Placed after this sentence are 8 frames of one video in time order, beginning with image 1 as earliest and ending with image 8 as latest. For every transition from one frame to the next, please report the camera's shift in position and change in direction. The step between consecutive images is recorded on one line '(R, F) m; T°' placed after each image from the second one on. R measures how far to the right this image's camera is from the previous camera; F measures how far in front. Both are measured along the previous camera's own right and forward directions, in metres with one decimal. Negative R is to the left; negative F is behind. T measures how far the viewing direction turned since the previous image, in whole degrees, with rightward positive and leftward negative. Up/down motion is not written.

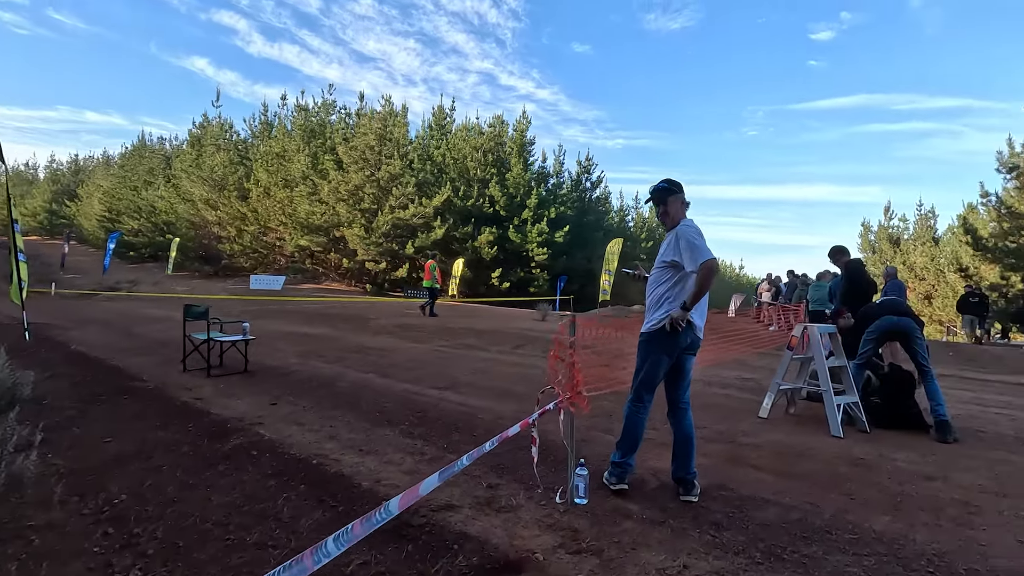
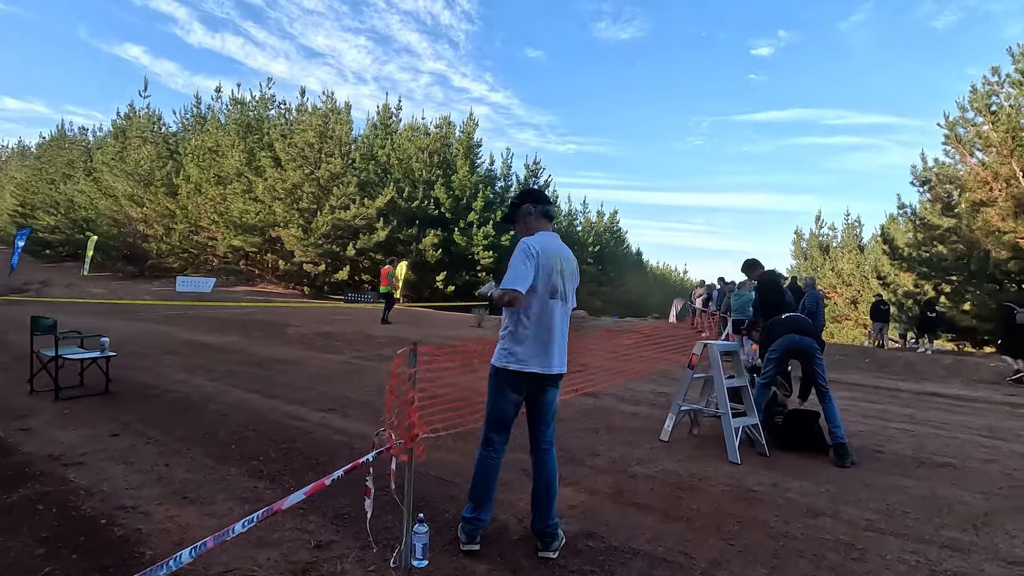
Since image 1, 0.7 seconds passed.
(+0.7, +0.5) m; +5°
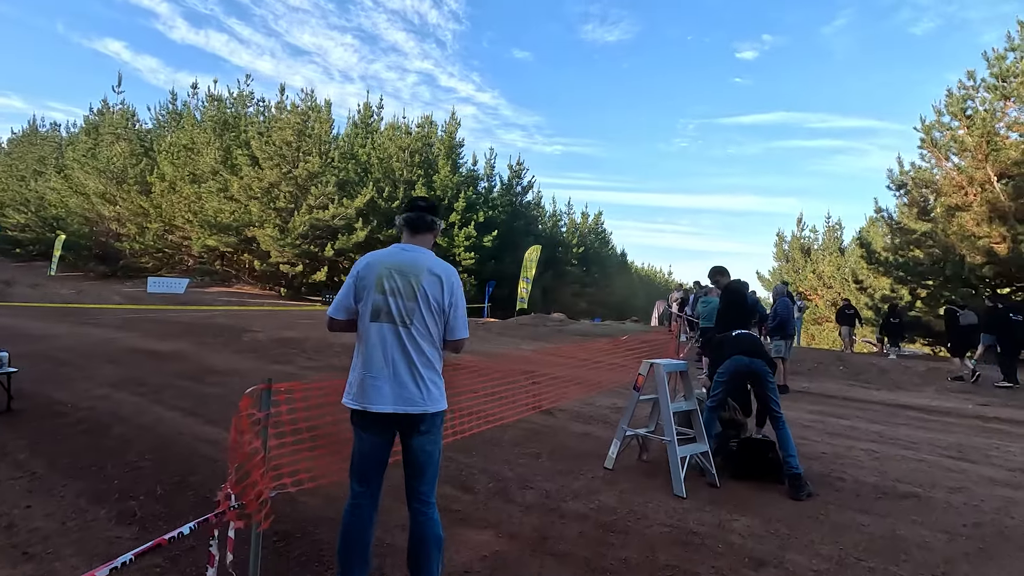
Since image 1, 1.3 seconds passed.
(+0.5, +0.5) m; +1°
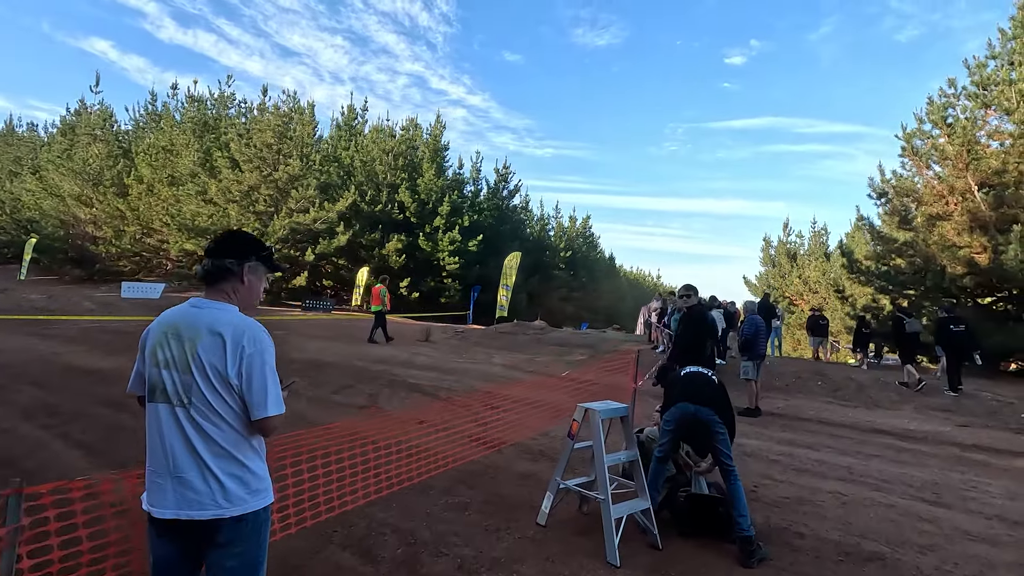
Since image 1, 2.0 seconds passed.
(+0.6, +0.6) m; +1°
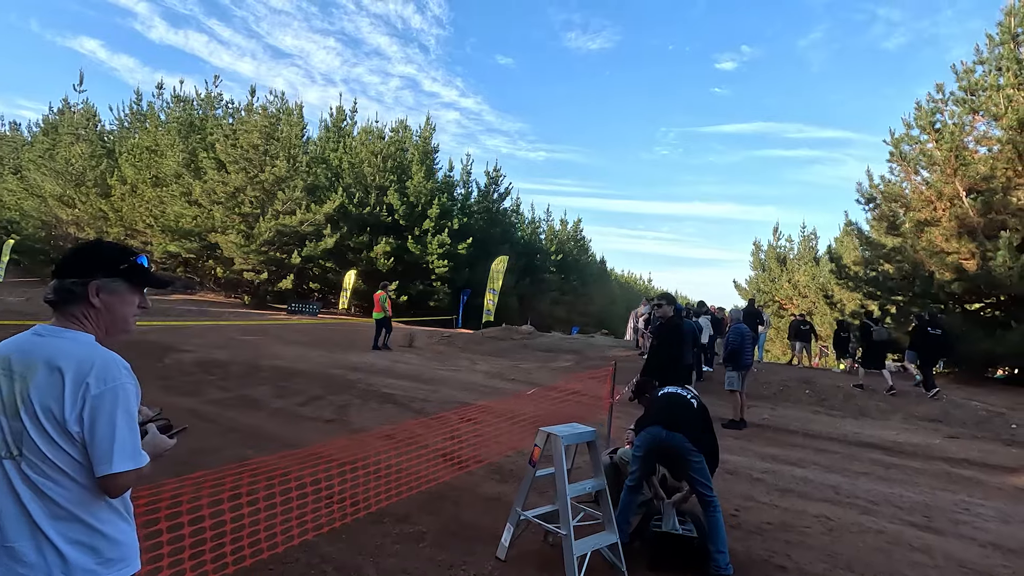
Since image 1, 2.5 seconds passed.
(+0.3, +0.4) m; +1°
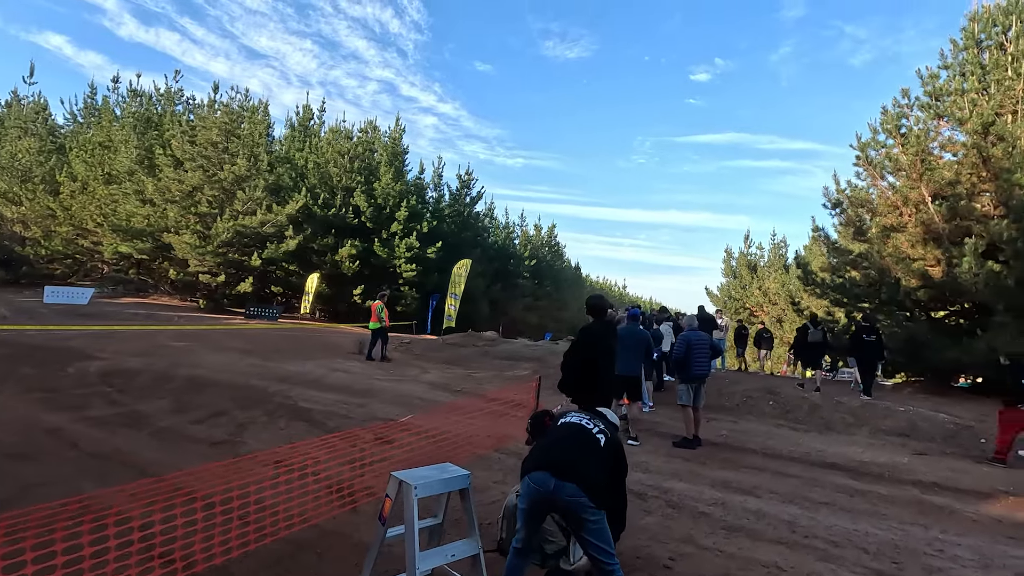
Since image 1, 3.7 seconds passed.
(+0.7, +1.0) m; +2°
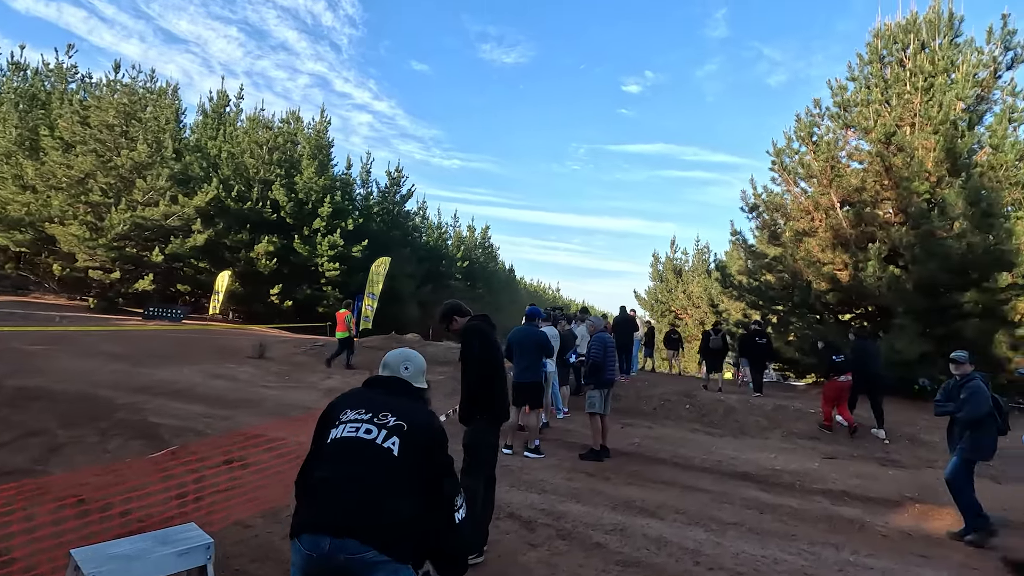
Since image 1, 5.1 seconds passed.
(+0.6, +0.9) m; +7°
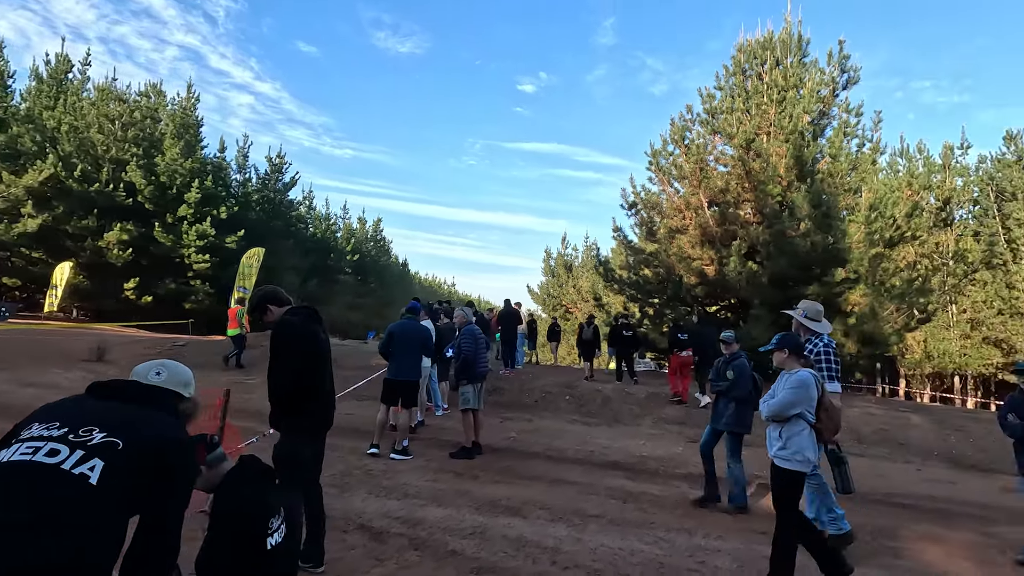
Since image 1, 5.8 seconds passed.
(+0.4, +0.3) m; +11°
